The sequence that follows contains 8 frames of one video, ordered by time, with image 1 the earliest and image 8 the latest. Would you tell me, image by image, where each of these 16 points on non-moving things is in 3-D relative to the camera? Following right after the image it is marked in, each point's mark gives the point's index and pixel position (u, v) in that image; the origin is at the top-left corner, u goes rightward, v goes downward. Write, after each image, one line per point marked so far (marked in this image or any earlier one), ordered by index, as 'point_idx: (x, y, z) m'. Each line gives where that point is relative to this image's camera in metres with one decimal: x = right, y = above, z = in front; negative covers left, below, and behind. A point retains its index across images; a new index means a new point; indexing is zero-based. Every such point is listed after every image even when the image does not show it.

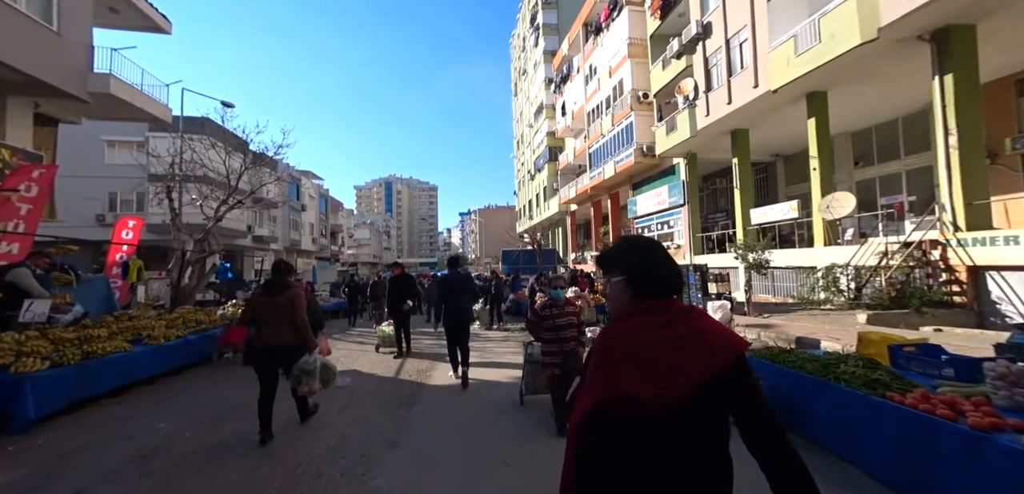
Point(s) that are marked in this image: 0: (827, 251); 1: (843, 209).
0: (+10.8, -0.2, +14.9) m
1: (+11.0, +1.3, +14.3) m
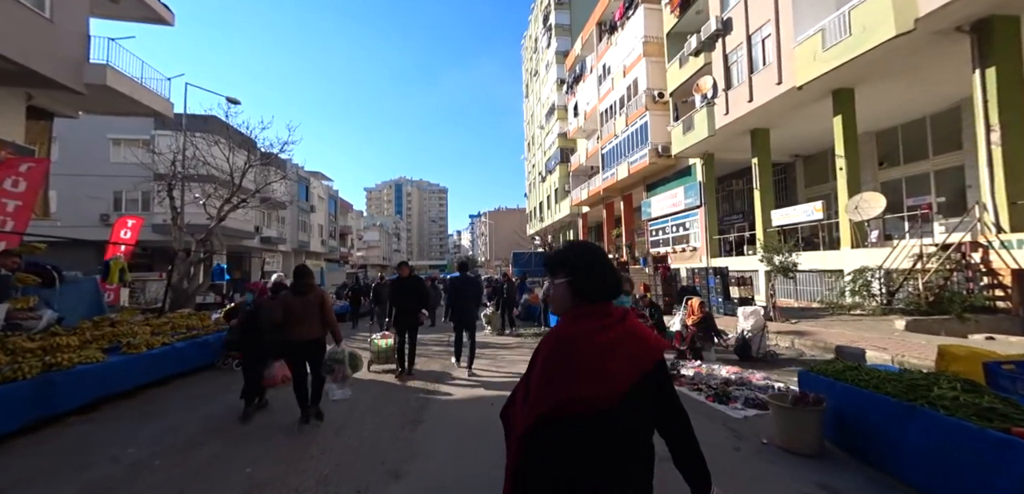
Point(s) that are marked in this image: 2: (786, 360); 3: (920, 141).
0: (+11.3, -0.3, +14.3) m
1: (+11.4, +1.2, +13.6) m
2: (+4.9, -2.0, +7.7) m
3: (+16.0, +4.1, +17.0) m
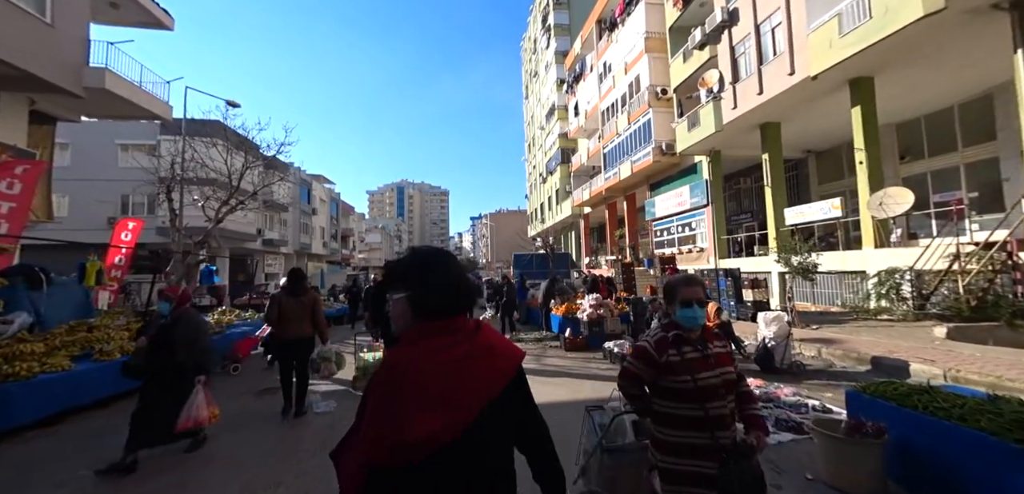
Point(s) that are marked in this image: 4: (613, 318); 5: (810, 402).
0: (+11.2, -0.2, +13.4) m
1: (+11.4, +1.2, +12.8) m
2: (+4.8, -2.0, +6.8) m
3: (+16.0, +4.2, +16.1) m
4: (+2.4, -1.7, +10.1) m
5: (+3.5, -1.8, +5.1) m
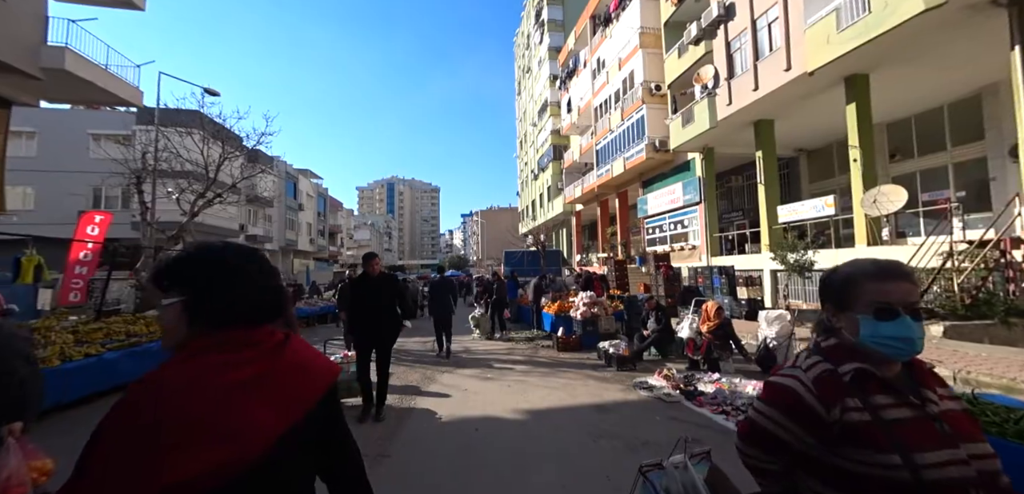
0: (+11.0, -0.2, +13.3) m
1: (+11.1, +1.3, +12.7) m
2: (+4.7, -1.9, +6.6) m
3: (+15.7, +4.2, +16.1) m
4: (+2.2, -1.6, +9.8) m
5: (+3.4, -1.8, +4.8) m
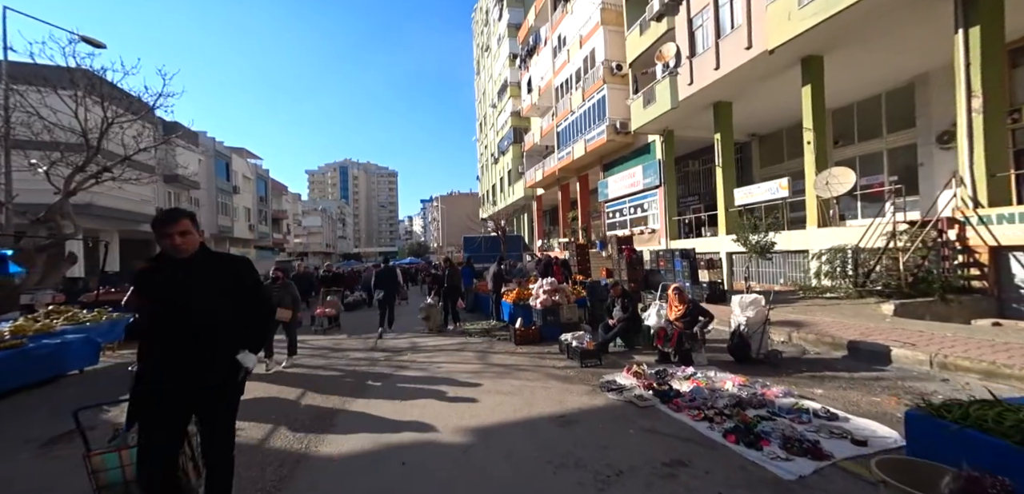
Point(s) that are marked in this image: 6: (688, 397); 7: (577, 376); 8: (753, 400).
0: (+9.6, +0.4, +13.4) m
1: (+9.9, +1.8, +12.7) m
2: (+4.0, -1.6, +6.2) m
3: (+14.1, +4.9, +16.4) m
4: (+1.2, -1.2, +9.2) m
5: (+2.9, -1.6, +4.3) m
6: (+1.9, -1.6, +4.7) m
7: (+0.9, -1.8, +6.1) m
8: (+2.4, -1.5, +4.4) m
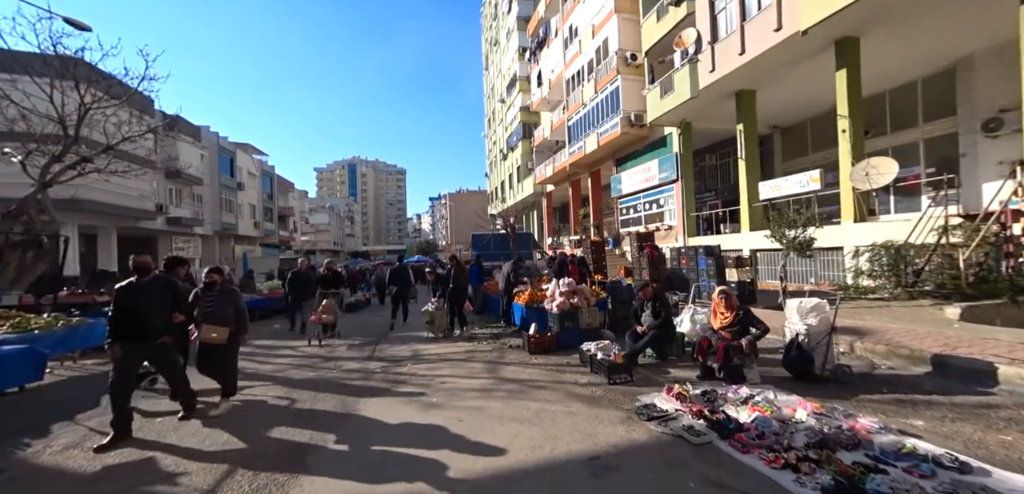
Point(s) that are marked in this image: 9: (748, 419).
0: (+10.0, +0.5, +12.2) m
1: (+10.2, +1.9, +11.5) m
2: (+4.2, -1.6, +5.2) m
3: (+14.4, +5.1, +15.1) m
4: (+1.5, -1.2, +8.2) m
5: (+3.1, -1.5, +3.3) m
6: (+2.1, -1.6, +3.7) m
7: (+1.1, -1.8, +5.1) m
8: (+2.6, -1.5, +3.4) m
9: (+2.2, -1.6, +4.0) m
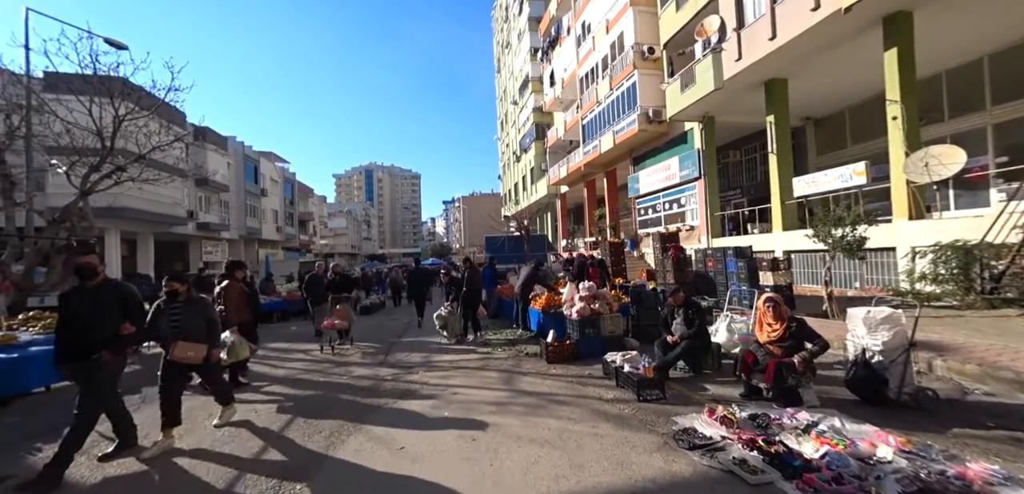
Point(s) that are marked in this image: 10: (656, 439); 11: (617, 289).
0: (+10.4, +0.5, +11.2) m
1: (+10.5, +1.9, +10.5) m
2: (+4.3, -1.5, +4.4) m
3: (+14.9, +5.1, +14.0) m
4: (+1.7, -1.2, +7.5) m
5: (+3.2, -1.5, +2.5) m
6: (+2.2, -1.6, +3.0) m
7: (+1.3, -1.8, +4.5) m
8: (+2.7, -1.5, +2.7) m
9: (+2.3, -1.6, +3.3) m
10: (+1.3, -1.7, +3.9) m
11: (+2.3, -0.9, +9.6) m
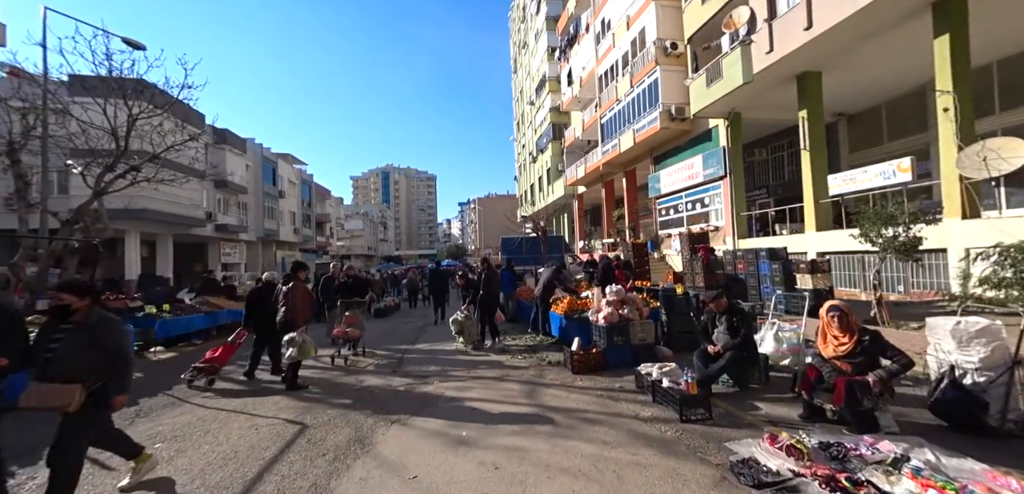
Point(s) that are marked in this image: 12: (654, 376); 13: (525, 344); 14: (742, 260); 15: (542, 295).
0: (+10.8, +0.5, +10.4) m
1: (+11.0, +1.9, +9.7) m
2: (+4.6, -1.5, +3.7) m
3: (+15.5, +5.0, +13.0) m
4: (+2.1, -1.2, +6.9) m
5: (+3.3, -1.5, +1.9) m
6: (+2.4, -1.5, +2.4) m
7: (+1.5, -1.7, +3.9) m
8: (+2.9, -1.5, +2.1) m
9: (+2.5, -1.5, +2.7) m
10: (+1.5, -1.7, +3.3) m
11: (+2.8, -0.9, +9.0) m
12: (+1.7, -1.5, +5.1) m
13: (+0.3, -2.0, +9.0) m
14: (+6.4, -0.3, +12.0) m
15: (+0.7, -1.0, +9.5) m
